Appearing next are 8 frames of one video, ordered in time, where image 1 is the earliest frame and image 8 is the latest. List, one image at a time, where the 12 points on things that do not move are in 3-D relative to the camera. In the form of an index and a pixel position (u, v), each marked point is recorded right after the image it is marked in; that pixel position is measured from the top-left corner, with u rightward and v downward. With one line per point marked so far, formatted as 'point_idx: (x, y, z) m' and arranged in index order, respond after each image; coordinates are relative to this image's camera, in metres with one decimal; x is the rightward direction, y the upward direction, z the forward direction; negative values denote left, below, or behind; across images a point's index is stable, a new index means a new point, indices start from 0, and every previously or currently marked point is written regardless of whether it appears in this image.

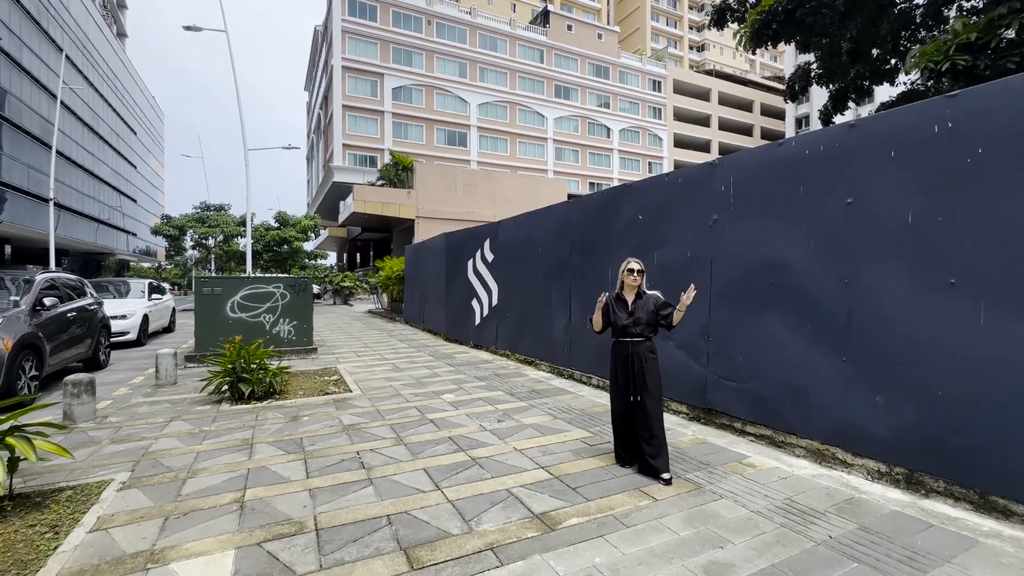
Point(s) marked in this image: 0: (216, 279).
0: (-5.5, +0.2, +8.8) m
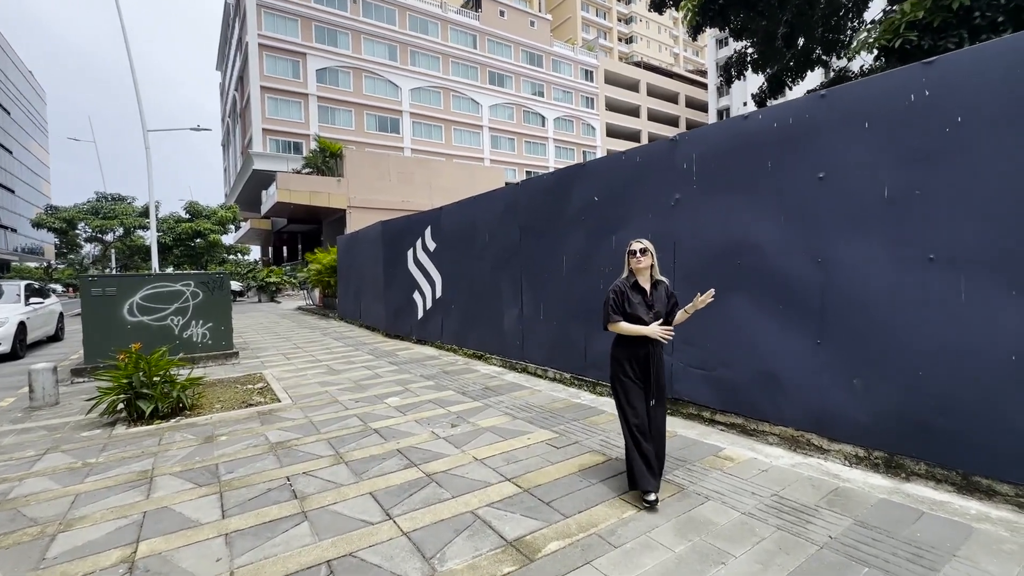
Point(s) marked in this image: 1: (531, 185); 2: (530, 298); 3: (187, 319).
0: (-6.4, +0.2, +7.5) m
1: (+0.3, +1.4, +6.6) m
2: (+0.2, -0.2, +6.7) m
3: (-5.6, -0.5, +8.1) m
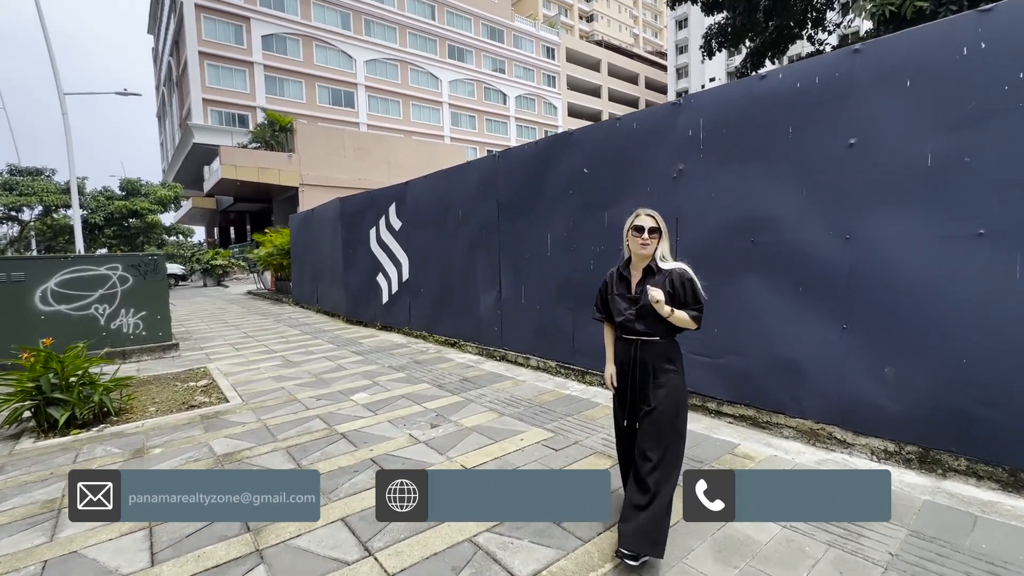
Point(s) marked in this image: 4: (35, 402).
0: (-6.8, +0.4, +6.4) m
1: (0.0, +1.7, +6.0) m
2: (0.0, +0.1, +6.2) m
3: (-6.0, -0.3, +7.1) m
4: (-4.3, -1.0, +4.3) m
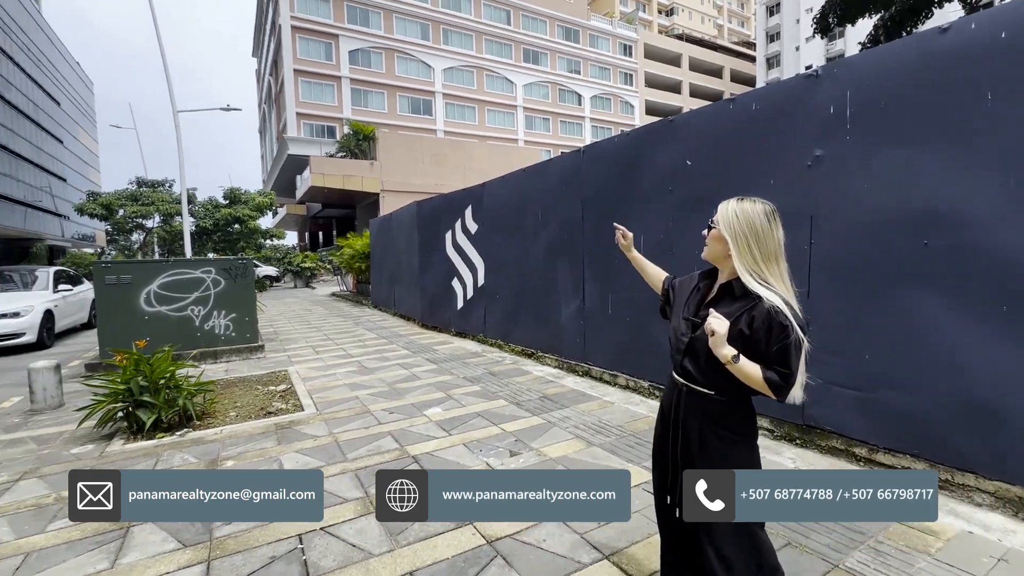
0: (-5.6, +0.3, +6.8) m
1: (+1.0, +1.6, +5.4) m
2: (+1.0, 0.0, +5.6) m
3: (-4.8, -0.3, +7.4) m
4: (-3.6, -1.1, +4.3) m
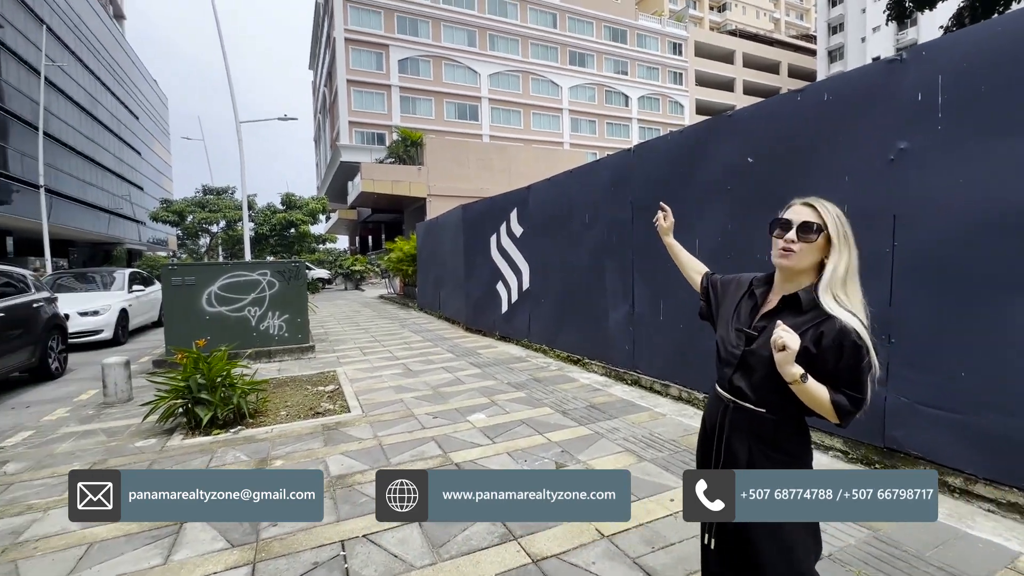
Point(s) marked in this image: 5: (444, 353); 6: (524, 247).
0: (-5.0, +0.3, +7.2) m
1: (+1.5, +1.5, +5.2) m
2: (+1.5, -0.1, +5.3) m
3: (-4.1, -0.4, +7.7) m
4: (-3.2, -1.1, +4.5) m
5: (-1.1, -1.1, +7.8) m
6: (+0.2, +0.7, +7.7) m
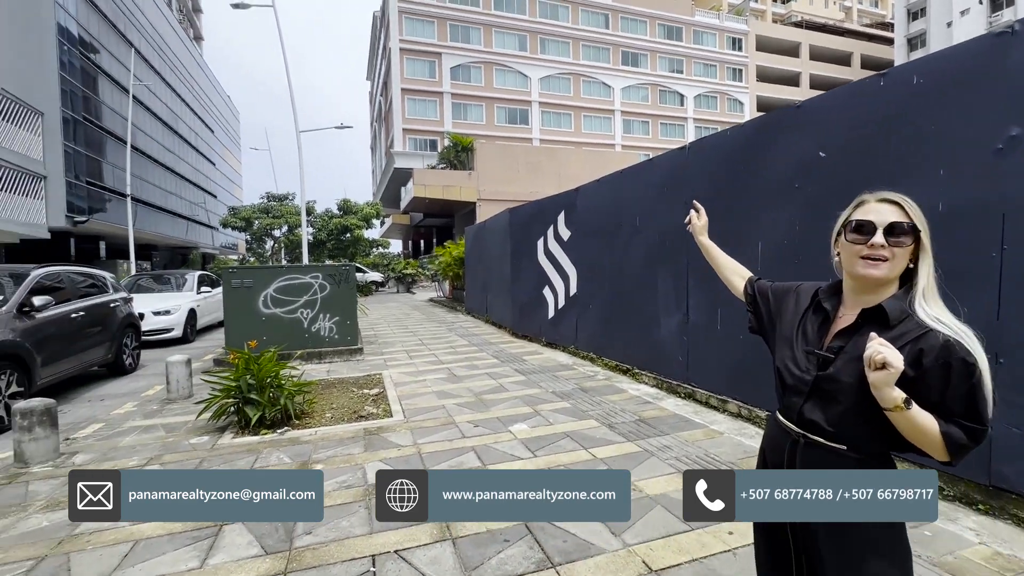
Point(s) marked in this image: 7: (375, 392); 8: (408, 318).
0: (-4.3, +0.3, +7.5) m
1: (+2.0, +1.5, +4.8) m
2: (+2.0, -0.1, +5.0) m
3: (-3.3, -0.4, +7.9) m
4: (-2.7, -1.1, +4.7) m
5: (-0.4, -1.1, +7.7) m
6: (+1.0, +0.6, +7.5) m
7: (-1.7, -1.3, +5.9) m
8: (-3.1, -0.9, +13.9) m
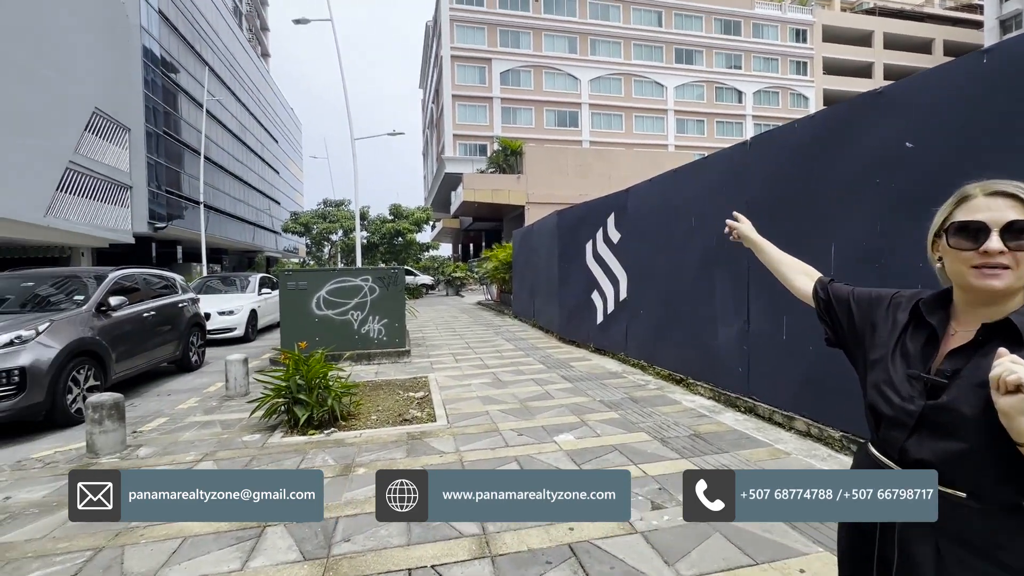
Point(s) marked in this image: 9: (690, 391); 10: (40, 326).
0: (-3.5, +0.3, +7.7) m
1: (+2.5, +1.4, +4.5) m
2: (+2.5, -0.2, +4.6) m
3: (-2.5, -0.4, +8.0) m
4: (-2.3, -1.1, +4.8) m
5: (+0.4, -1.2, +7.5) m
6: (+1.7, +0.5, +7.2) m
7: (-1.2, -1.3, +5.9) m
8: (-1.7, -1.0, +14.0) m
9: (+2.2, -1.2, +5.7) m
10: (-5.0, -0.4, +4.9) m
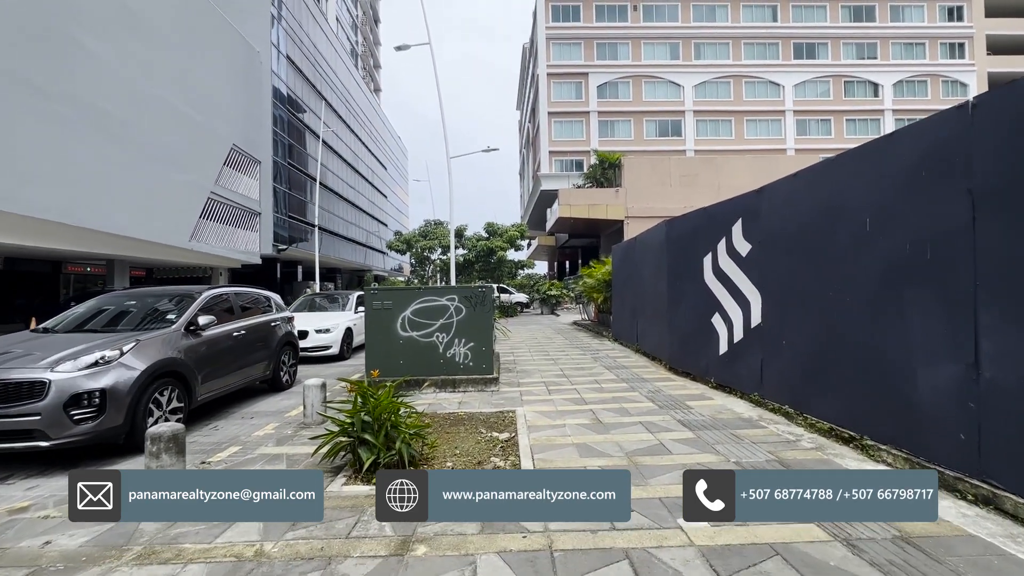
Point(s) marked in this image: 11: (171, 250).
0: (-2.0, 0.0, +7.3) m
1: (+3.2, +1.2, +3.0) m
2: (+3.2, -0.4, +3.0) m
3: (-1.0, -0.8, +7.4) m
4: (-1.4, -1.3, +4.1) m
5: (+1.8, -1.5, +6.3) m
6: (+3.0, +0.2, +5.8) m
7: (-0.1, -1.6, +5.0) m
8: (+1.0, -1.5, +13.1) m
9: (+3.1, -1.5, +4.1) m
10: (-4.0, -0.6, +4.8) m
11: (-13.9, +1.5, +19.1) m
